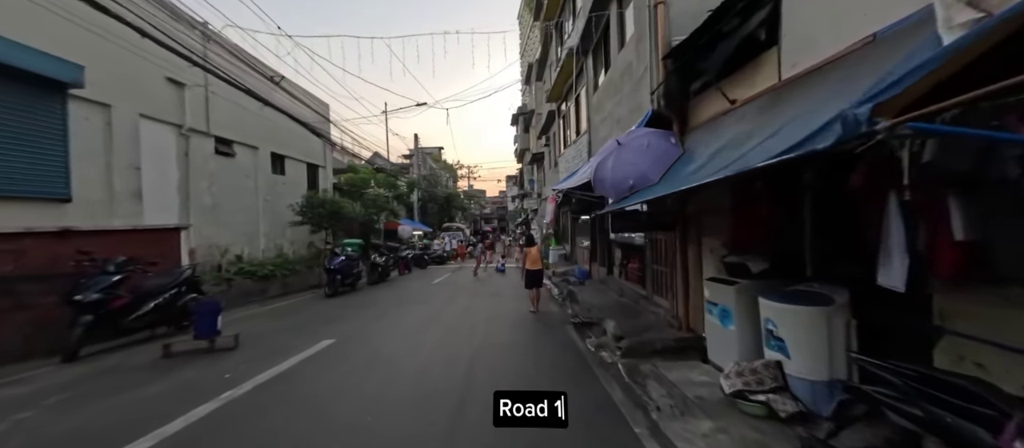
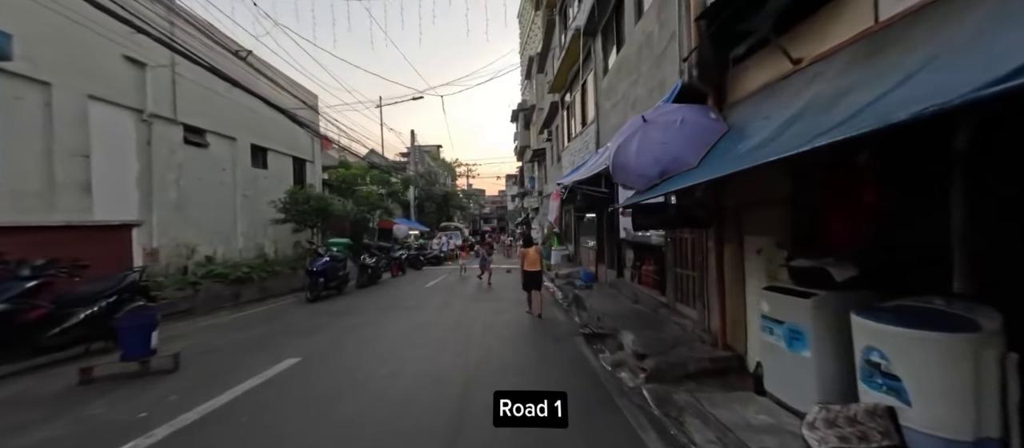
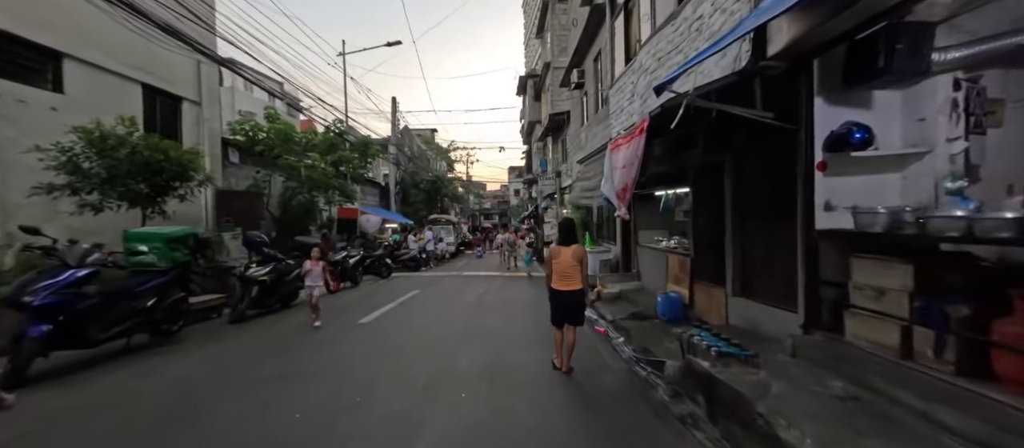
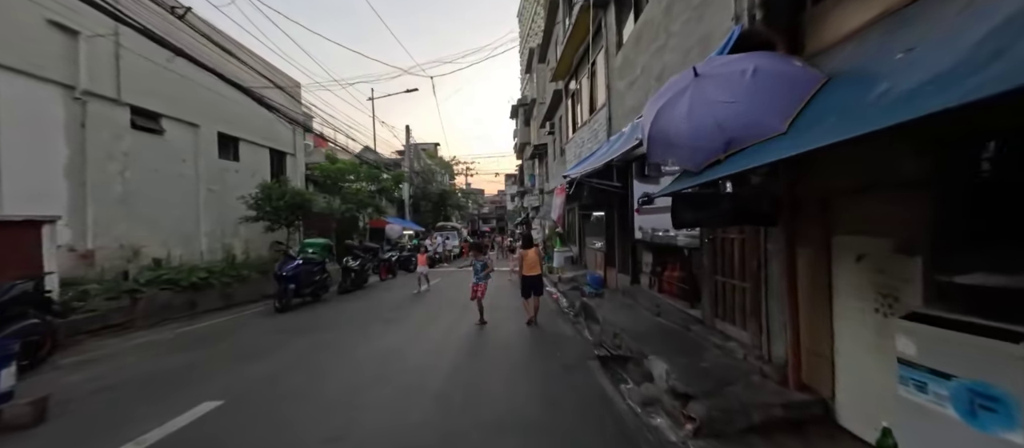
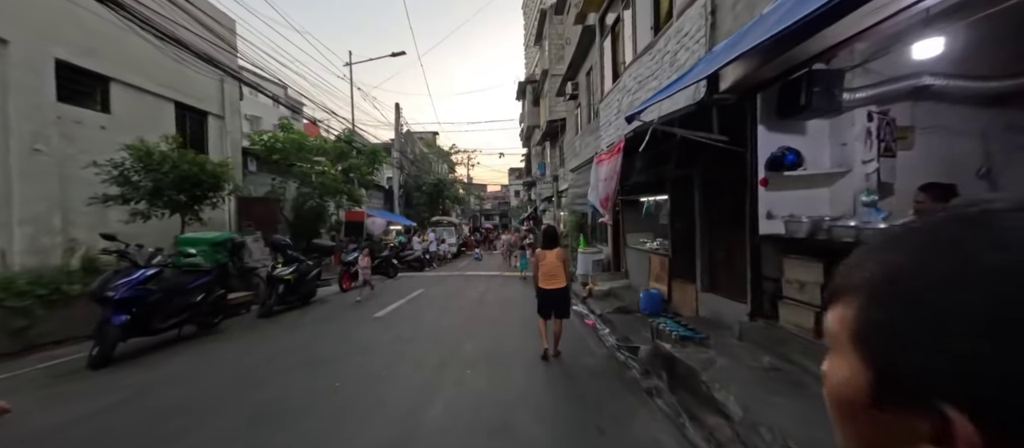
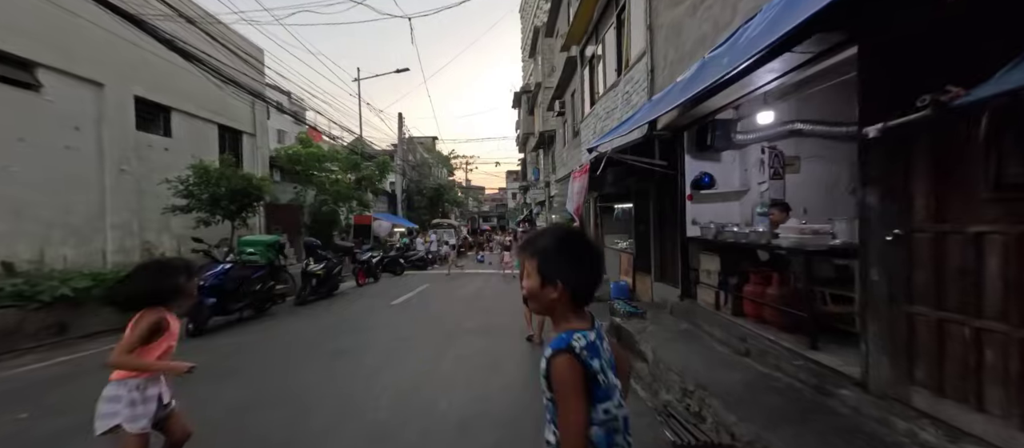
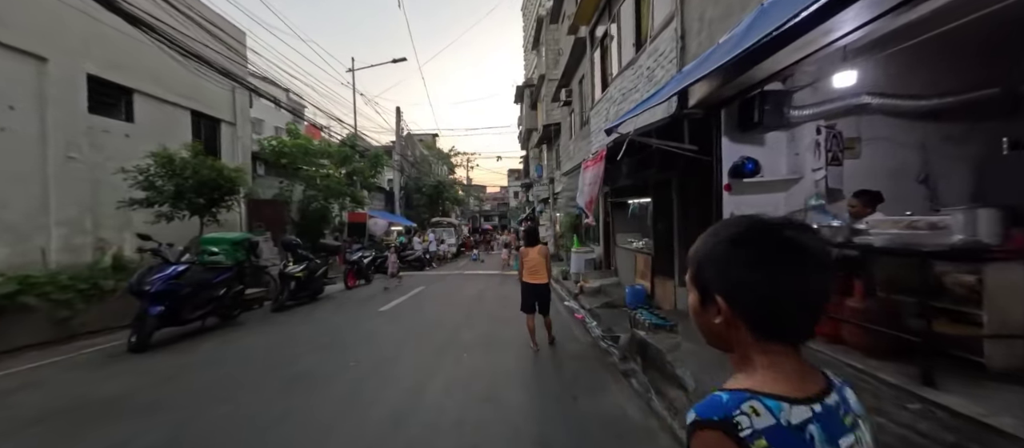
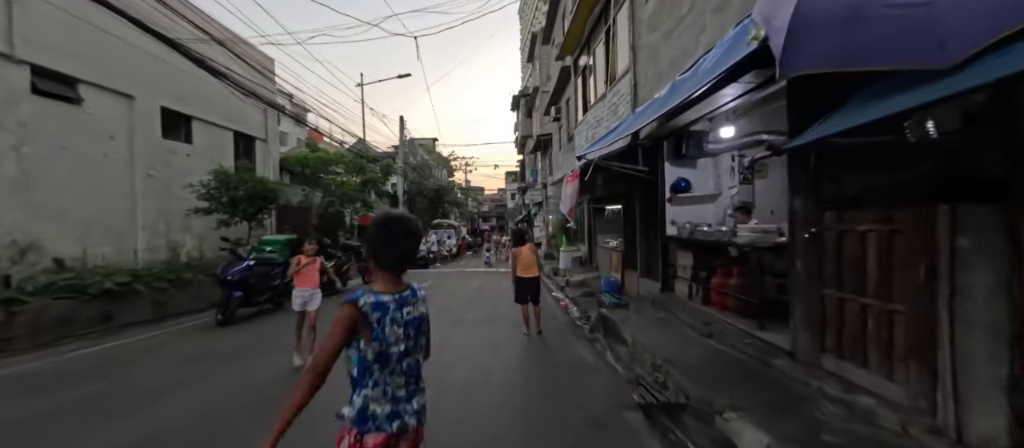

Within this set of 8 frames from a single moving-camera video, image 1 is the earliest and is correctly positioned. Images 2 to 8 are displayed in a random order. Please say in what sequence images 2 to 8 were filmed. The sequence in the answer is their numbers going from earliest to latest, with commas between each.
2, 4, 8, 6, 7, 5, 3
